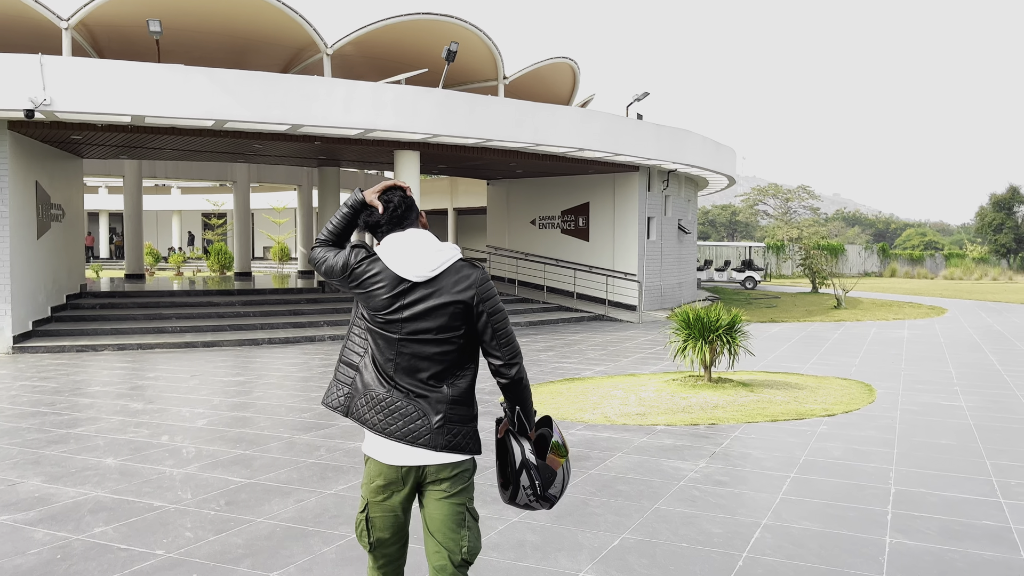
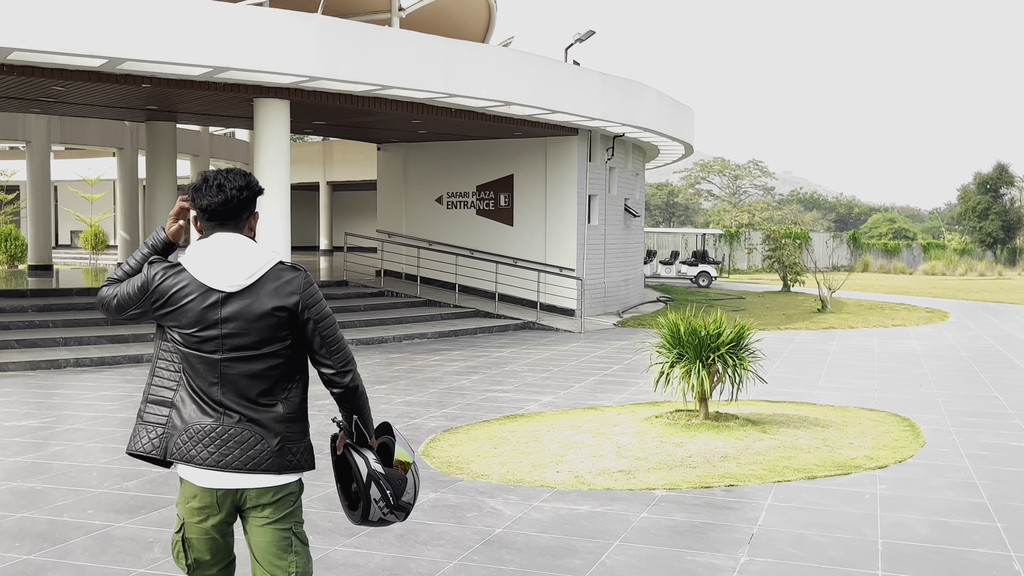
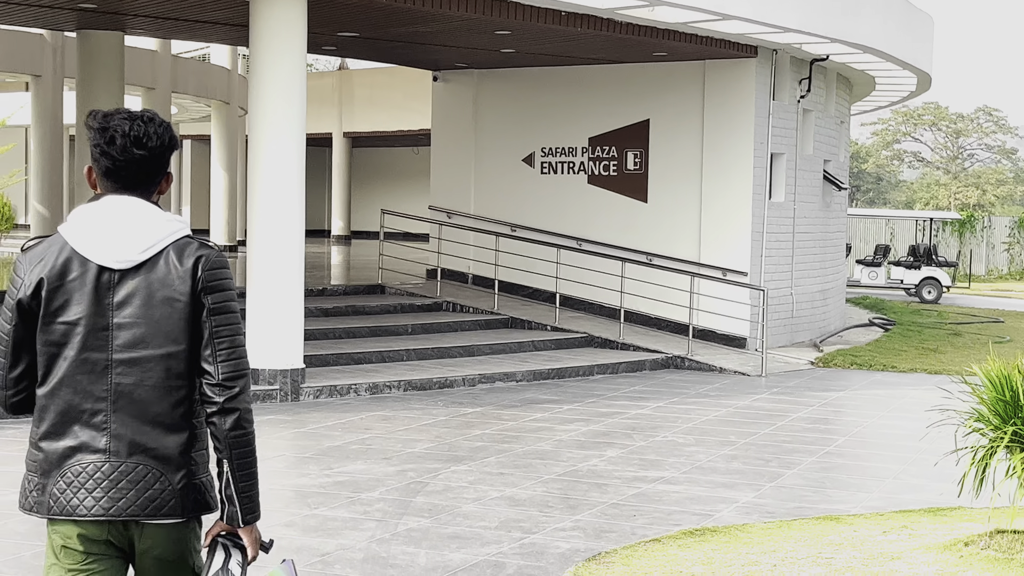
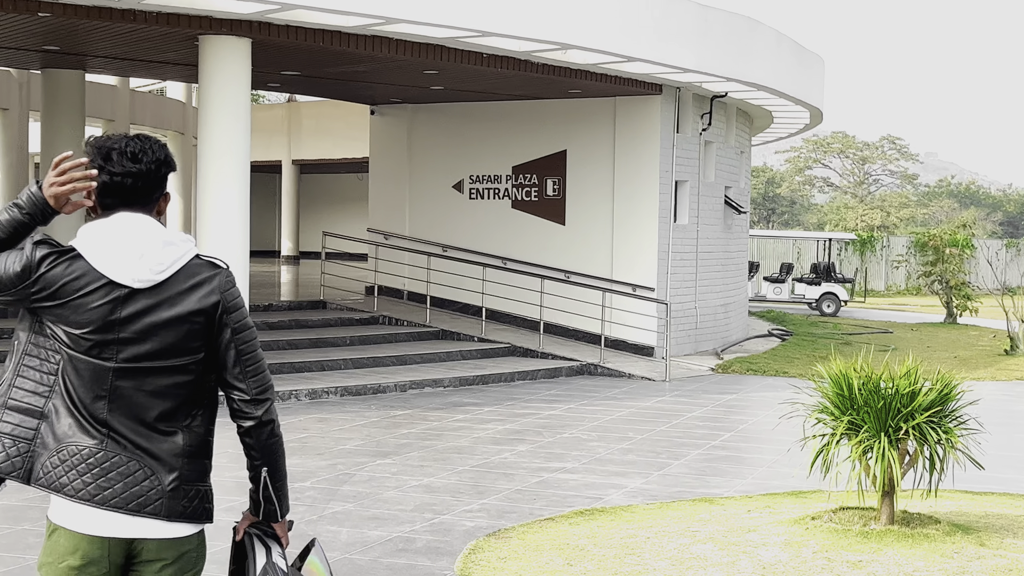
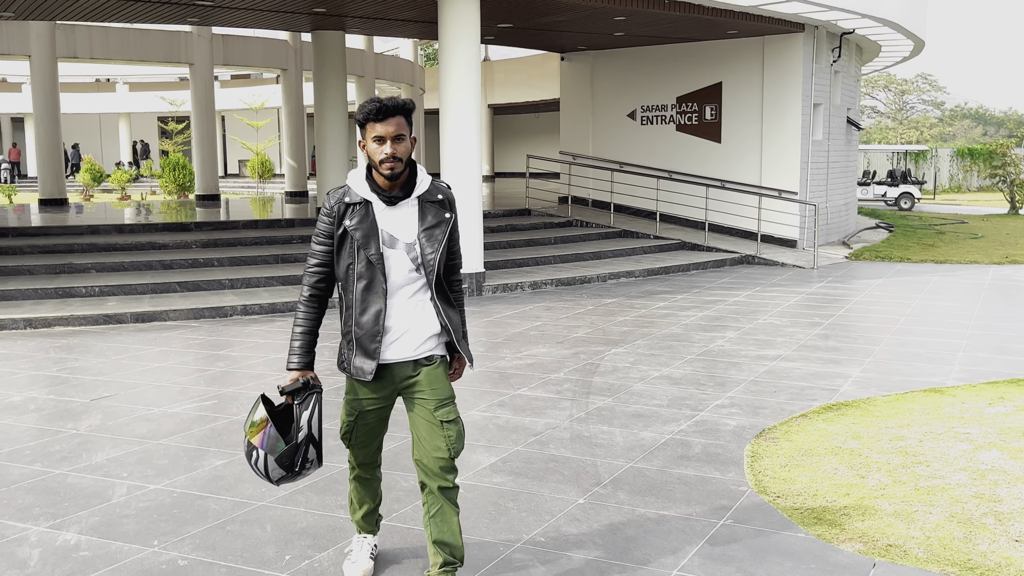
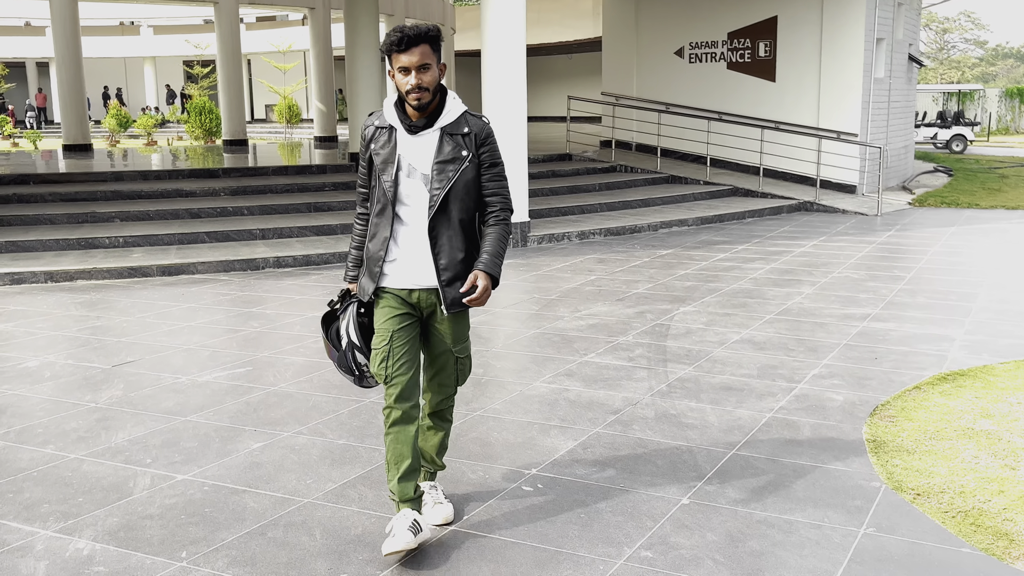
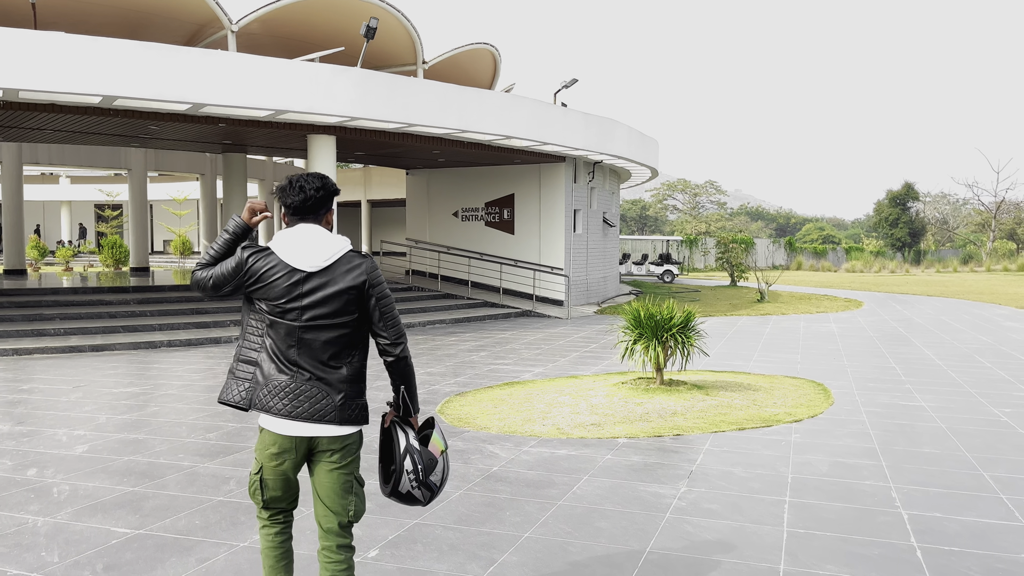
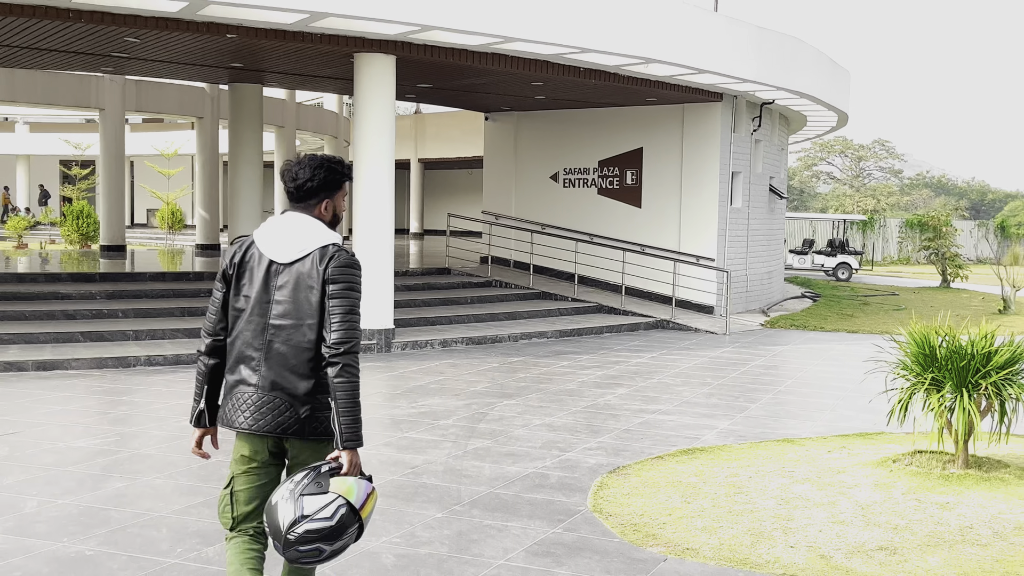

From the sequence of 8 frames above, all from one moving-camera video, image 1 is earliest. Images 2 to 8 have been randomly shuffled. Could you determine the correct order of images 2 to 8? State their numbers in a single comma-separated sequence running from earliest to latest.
7, 2, 4, 3, 8, 5, 6
